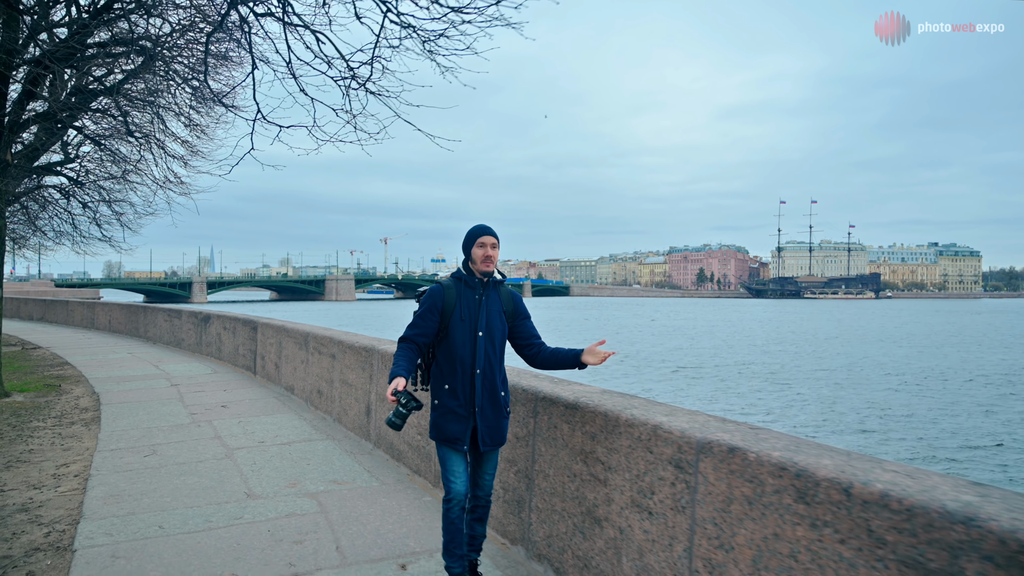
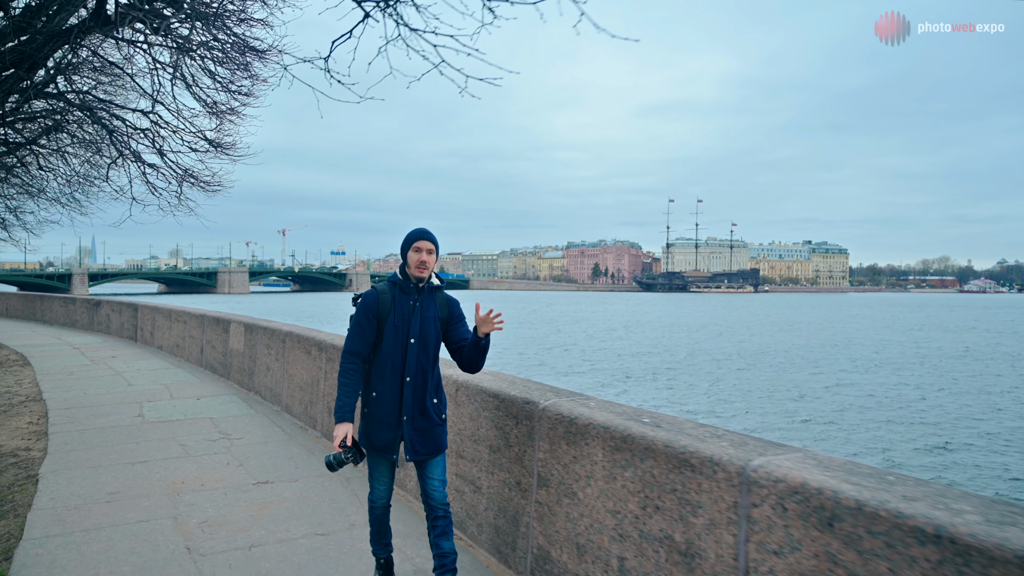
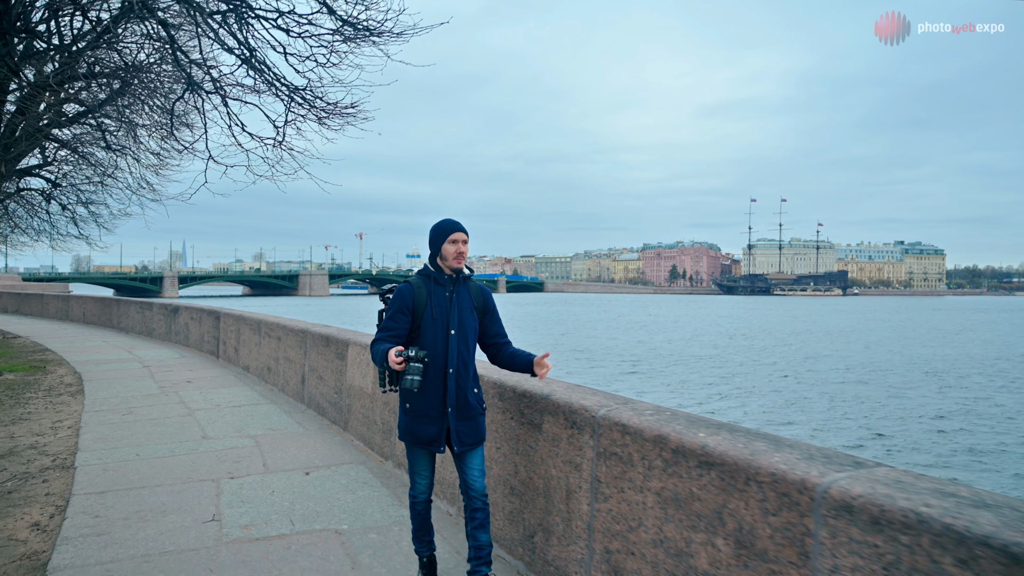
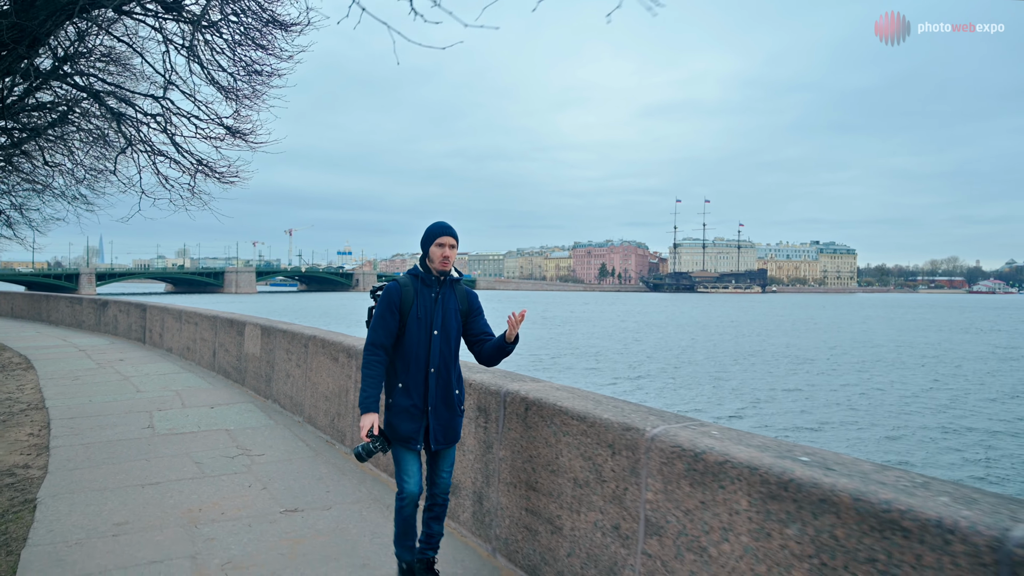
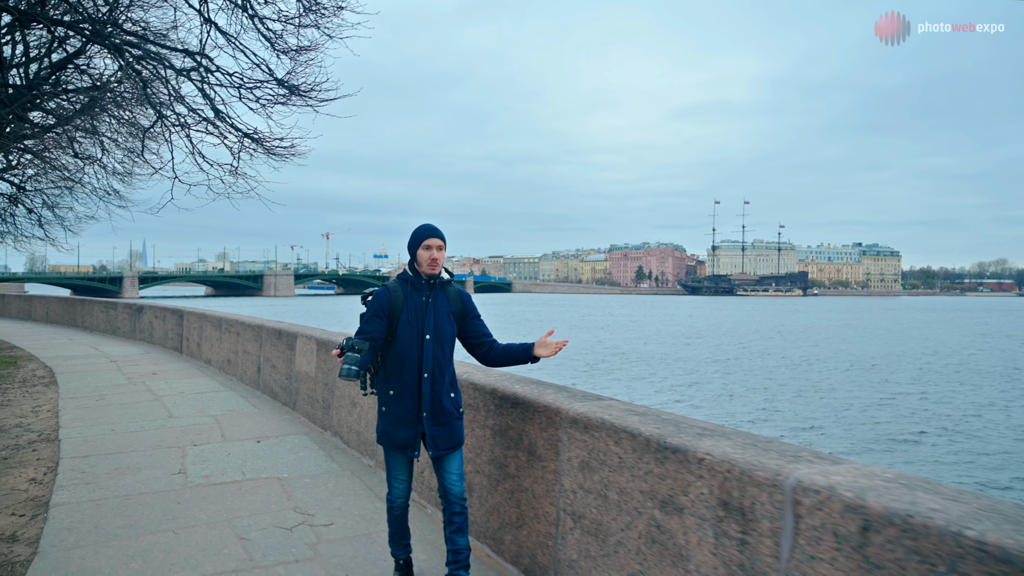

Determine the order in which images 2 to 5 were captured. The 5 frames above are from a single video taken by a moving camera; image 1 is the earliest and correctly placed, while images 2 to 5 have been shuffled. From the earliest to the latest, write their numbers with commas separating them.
3, 5, 4, 2
